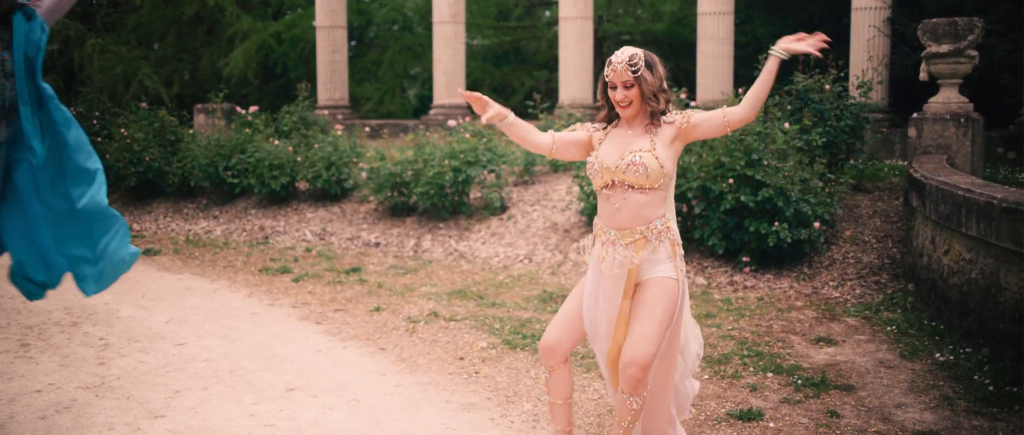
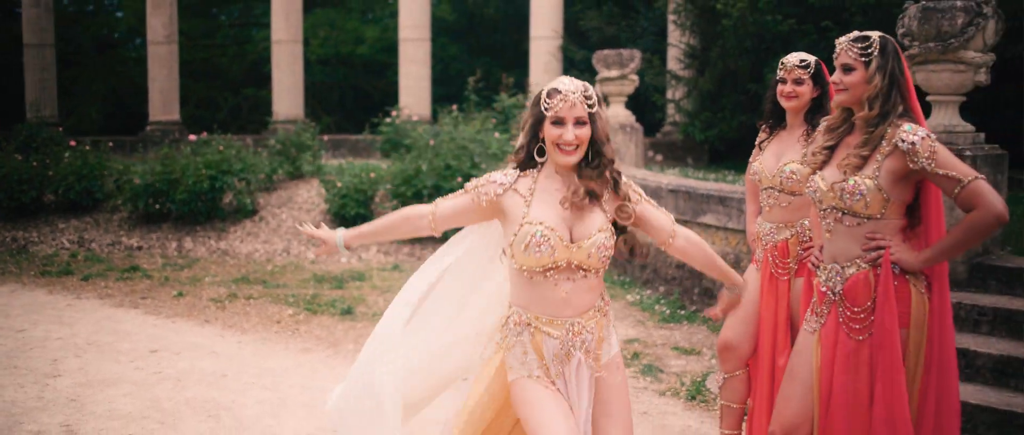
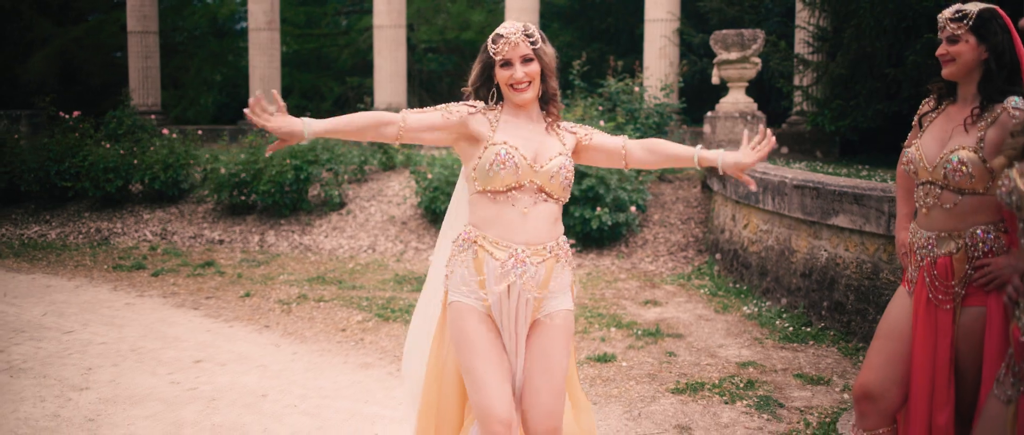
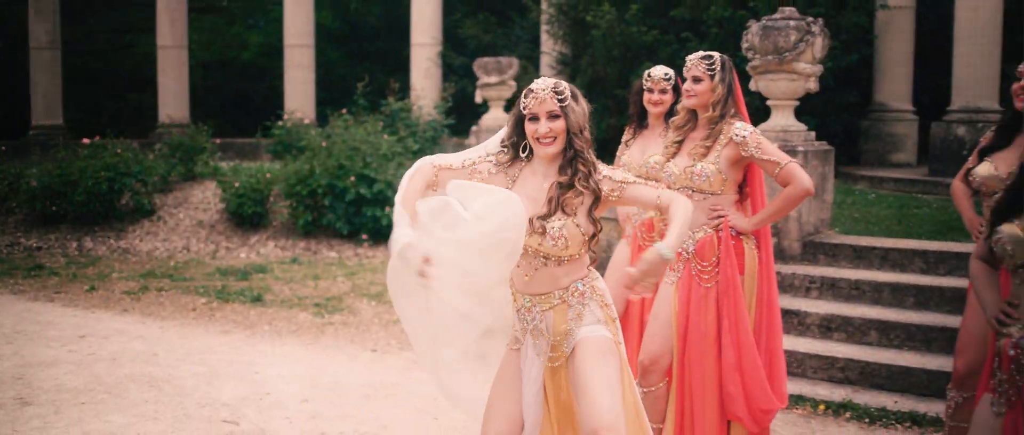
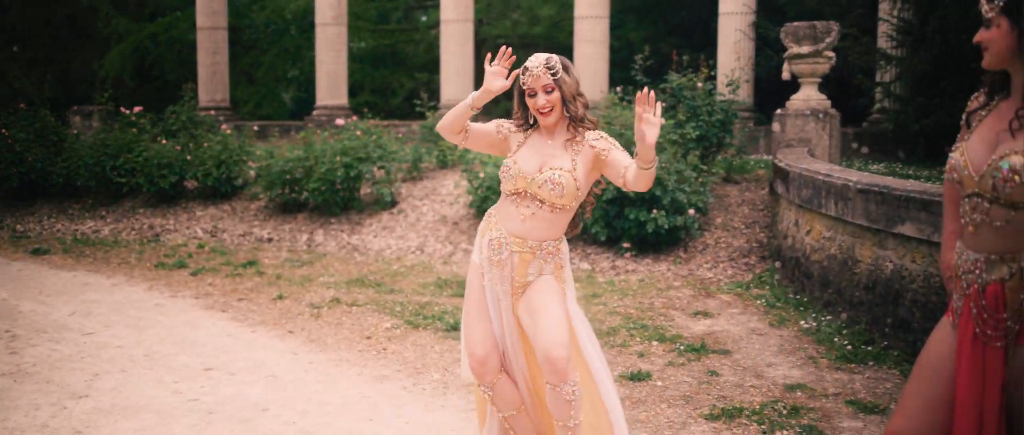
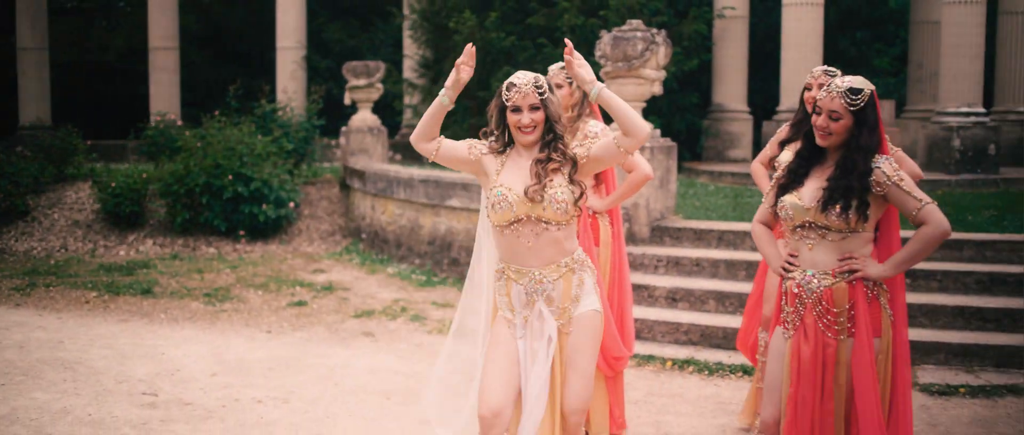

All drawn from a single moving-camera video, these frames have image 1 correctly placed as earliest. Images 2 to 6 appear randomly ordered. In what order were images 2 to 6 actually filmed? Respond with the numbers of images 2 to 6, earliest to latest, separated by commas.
5, 3, 2, 4, 6
